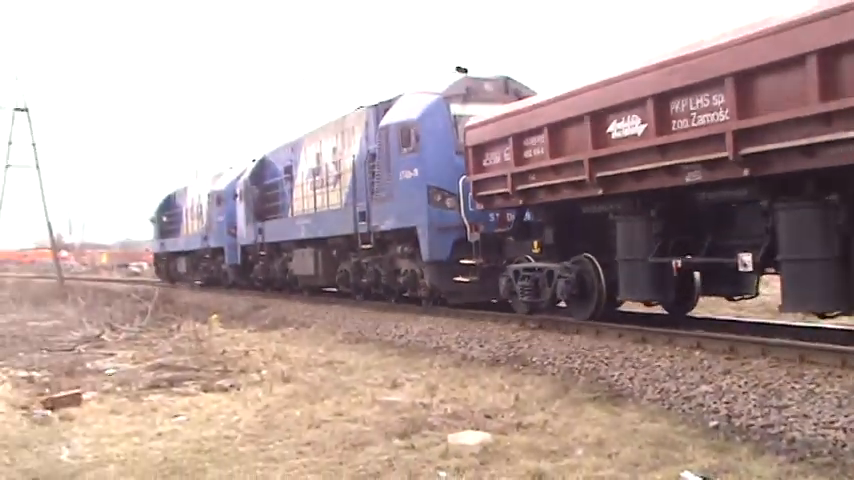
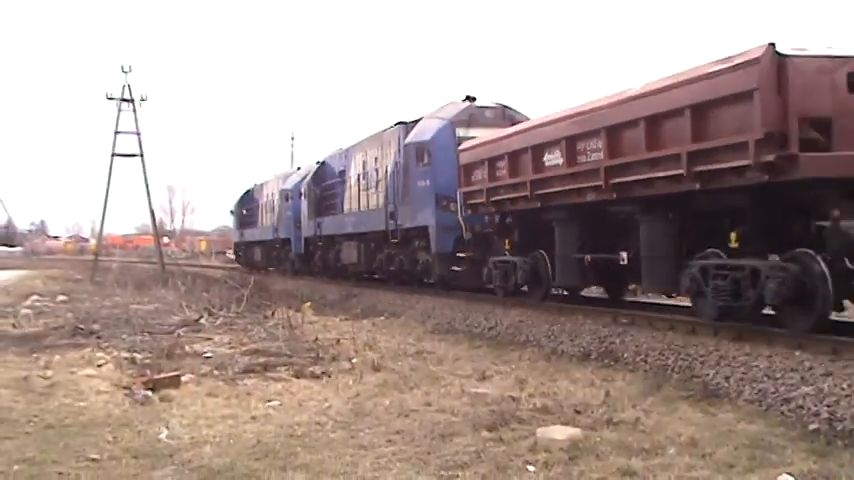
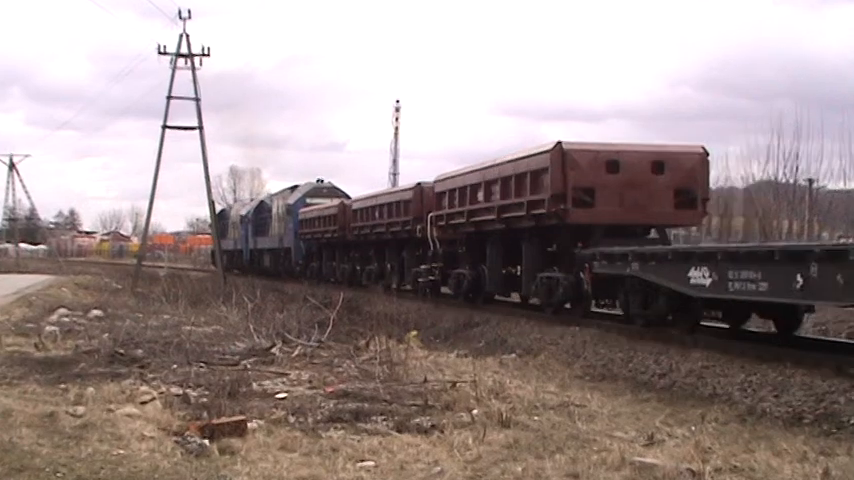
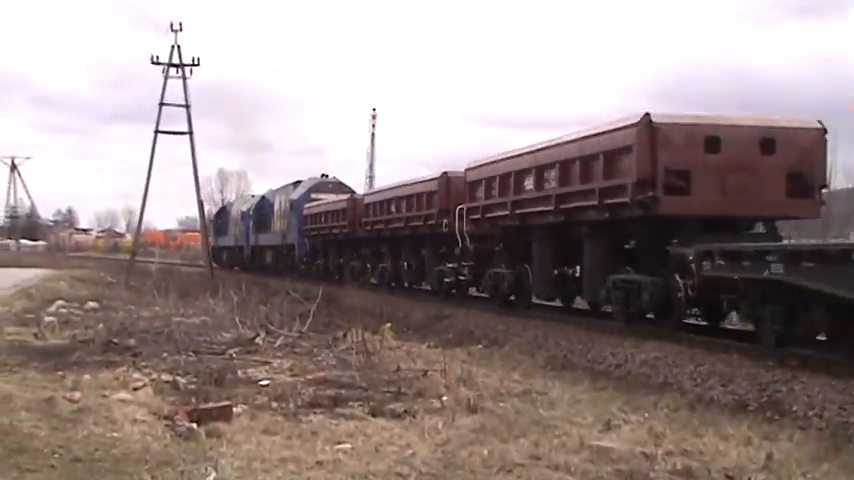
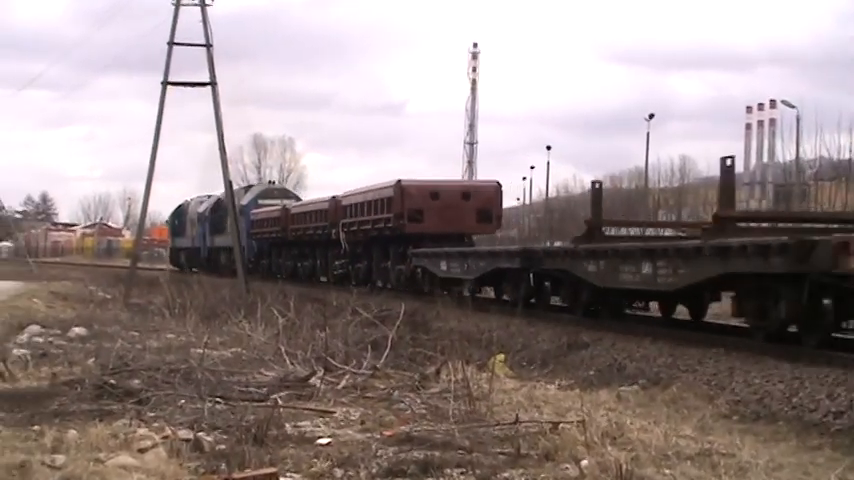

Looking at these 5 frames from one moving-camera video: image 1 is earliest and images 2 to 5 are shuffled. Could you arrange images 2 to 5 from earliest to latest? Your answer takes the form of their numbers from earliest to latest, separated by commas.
2, 4, 3, 5
